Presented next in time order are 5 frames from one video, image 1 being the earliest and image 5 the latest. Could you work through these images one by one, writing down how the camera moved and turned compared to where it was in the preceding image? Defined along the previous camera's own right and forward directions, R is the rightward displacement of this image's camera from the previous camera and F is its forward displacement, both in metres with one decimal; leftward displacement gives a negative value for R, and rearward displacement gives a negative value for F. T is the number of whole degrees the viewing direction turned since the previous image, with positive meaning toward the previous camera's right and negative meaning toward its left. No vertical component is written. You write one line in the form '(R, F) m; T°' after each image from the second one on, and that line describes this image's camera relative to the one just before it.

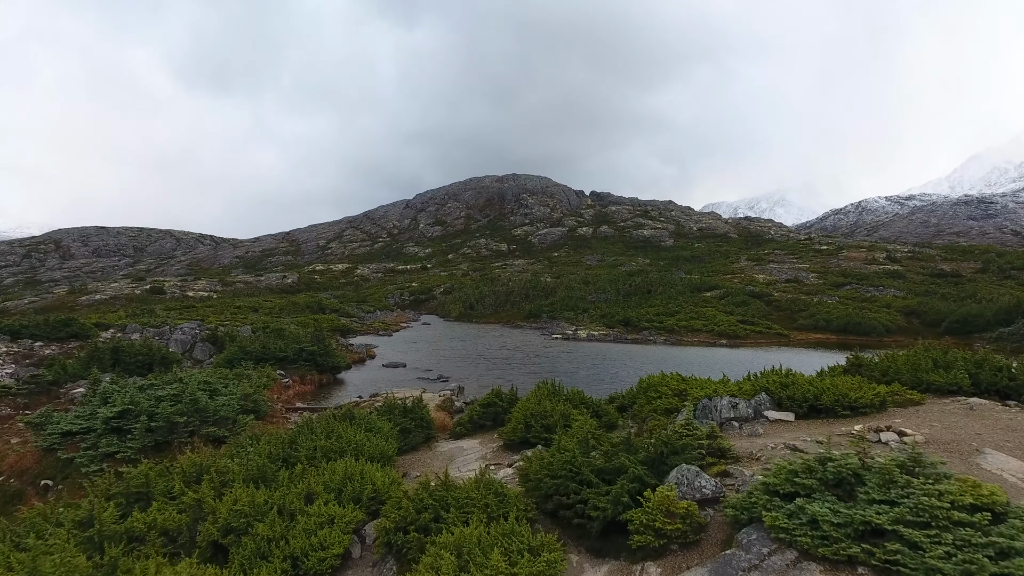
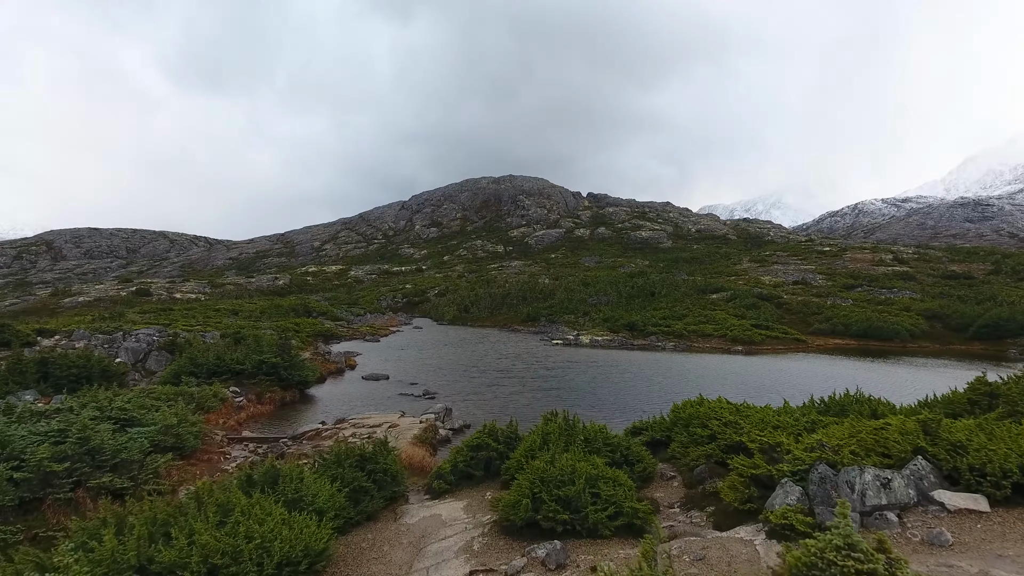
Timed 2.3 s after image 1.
(-0.1, +5.6) m; 0°
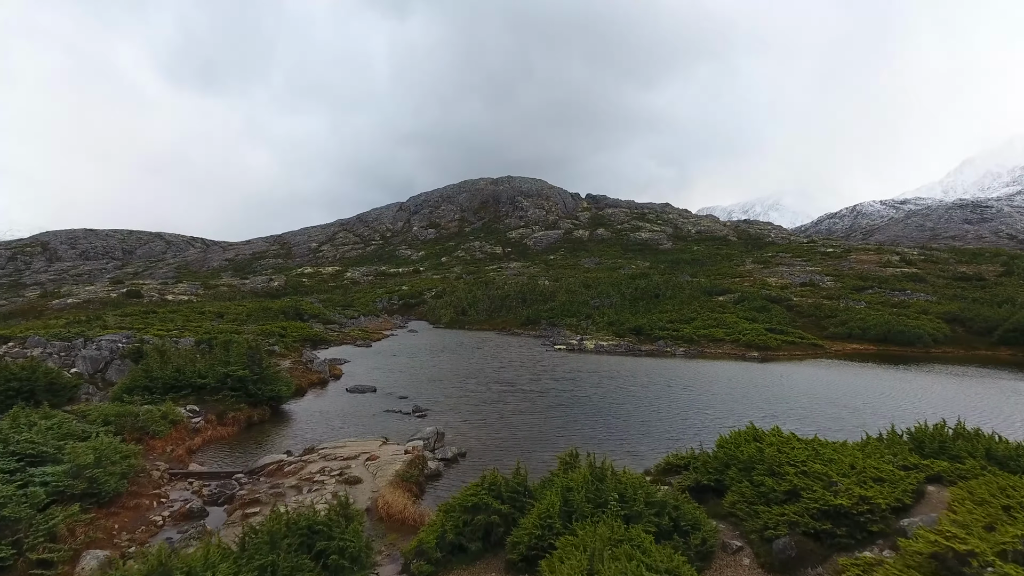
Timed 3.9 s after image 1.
(-0.3, +4.1) m; 0°
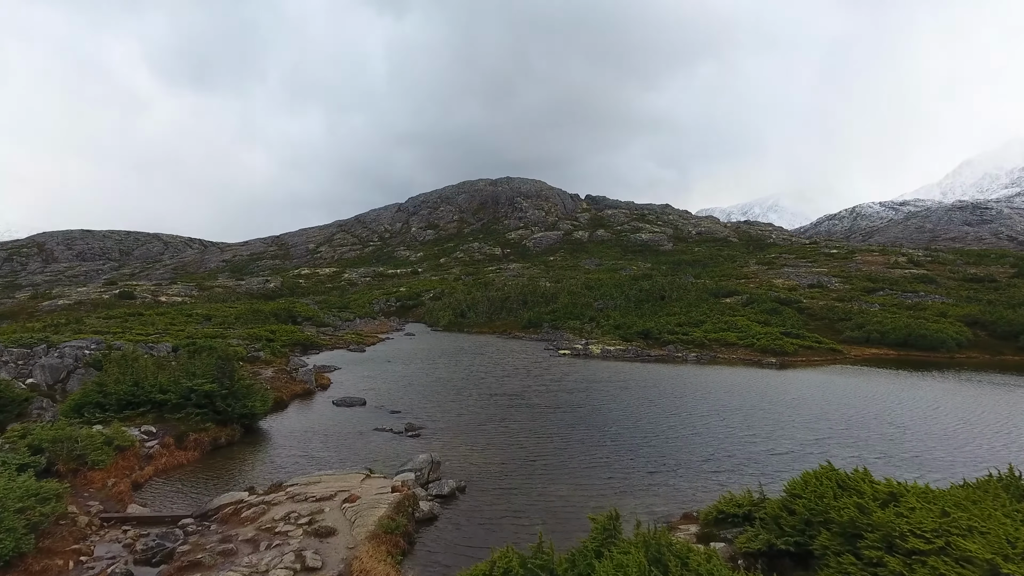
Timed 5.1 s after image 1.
(-0.4, +3.5) m; 0°
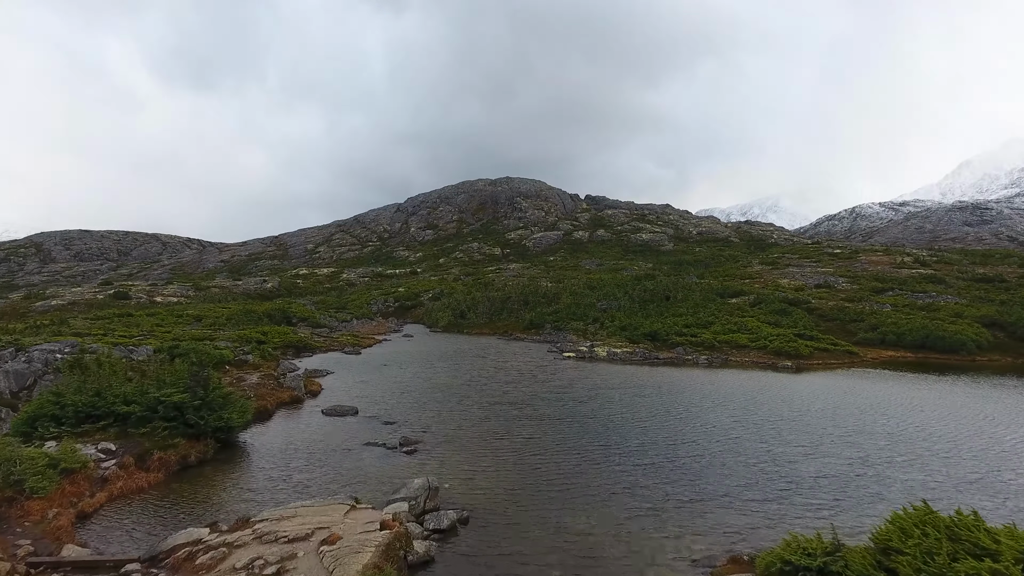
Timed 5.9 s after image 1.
(-0.4, +2.7) m; 0°
